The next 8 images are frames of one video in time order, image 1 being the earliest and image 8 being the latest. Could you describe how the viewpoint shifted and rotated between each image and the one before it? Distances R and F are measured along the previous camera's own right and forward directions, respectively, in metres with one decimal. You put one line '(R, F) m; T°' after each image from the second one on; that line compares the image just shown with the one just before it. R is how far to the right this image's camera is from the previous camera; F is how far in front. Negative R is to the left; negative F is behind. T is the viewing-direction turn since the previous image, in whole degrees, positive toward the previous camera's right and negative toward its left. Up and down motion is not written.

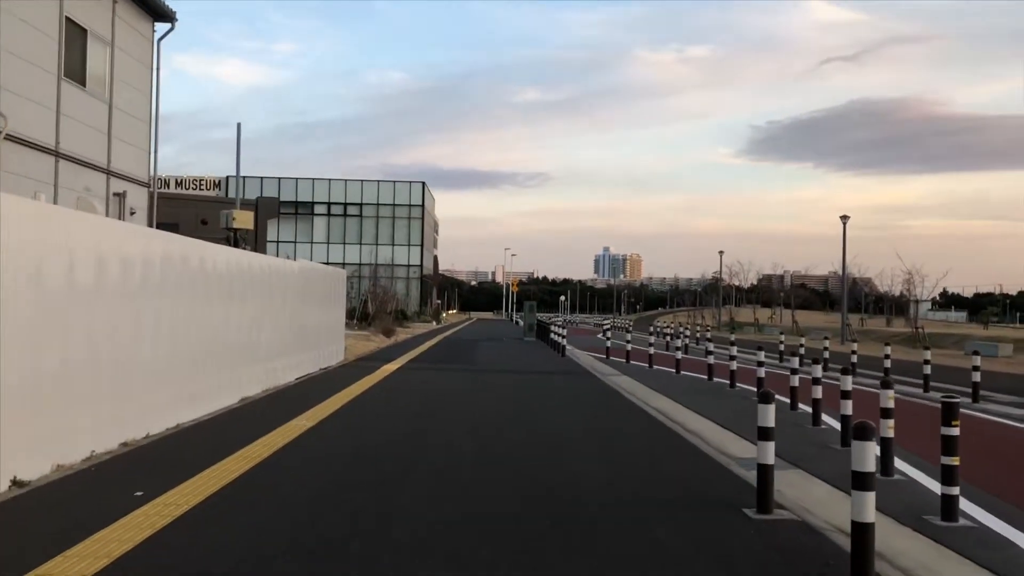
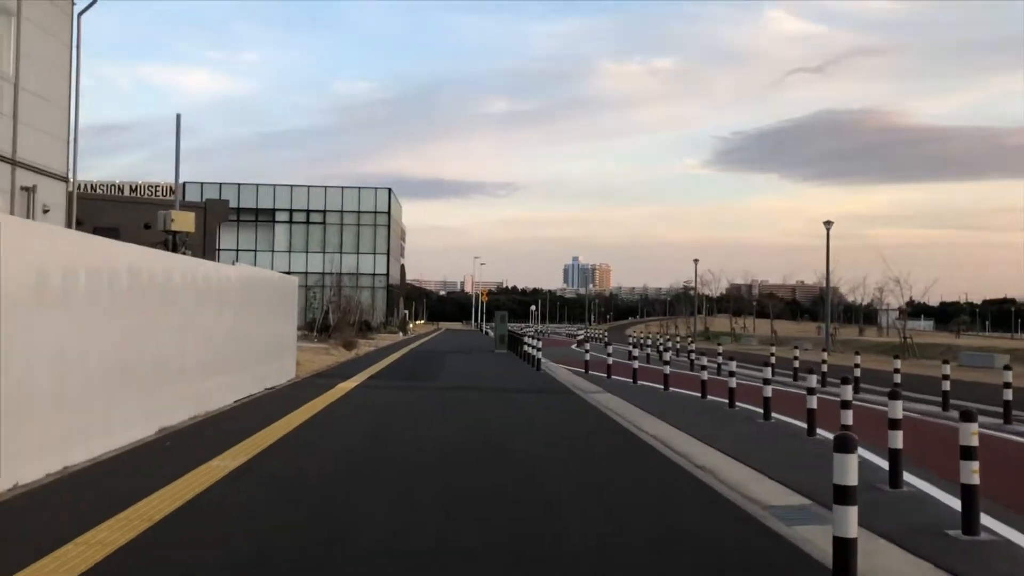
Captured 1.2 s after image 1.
(0.0, +1.8) m; +2°
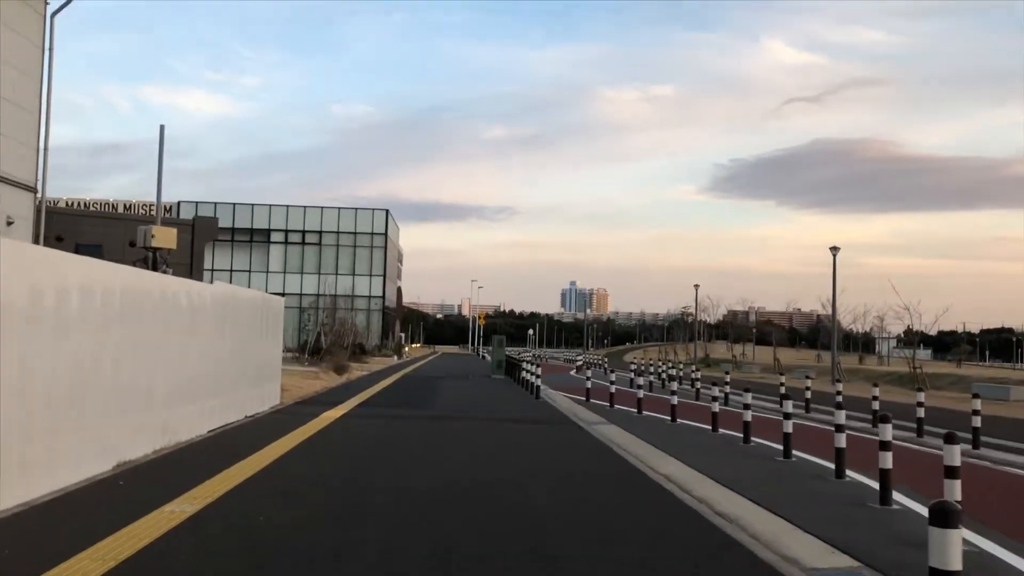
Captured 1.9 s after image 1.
(0.0, +1.0) m; 0°
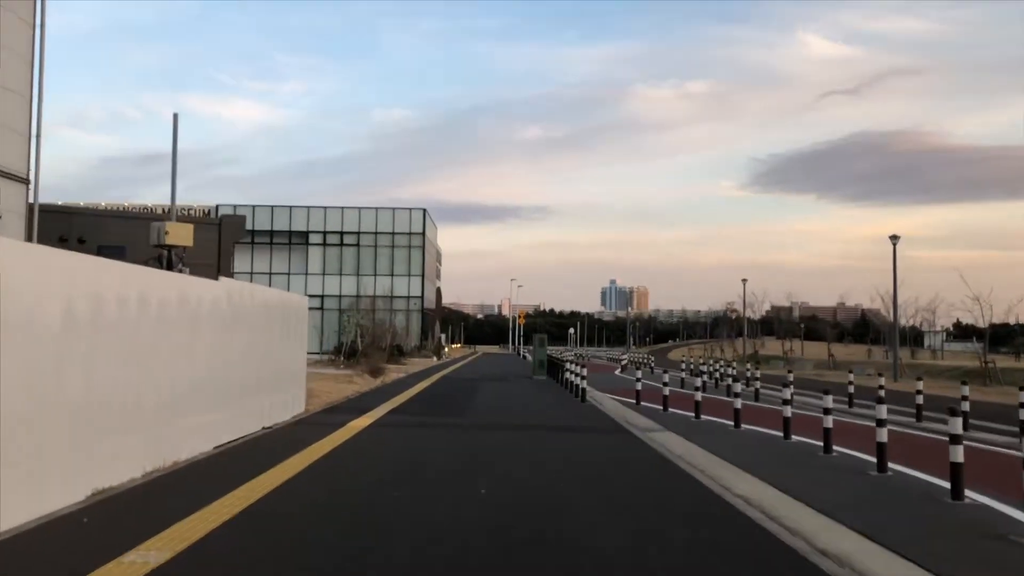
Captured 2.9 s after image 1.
(-0.1, +1.5) m; -2°
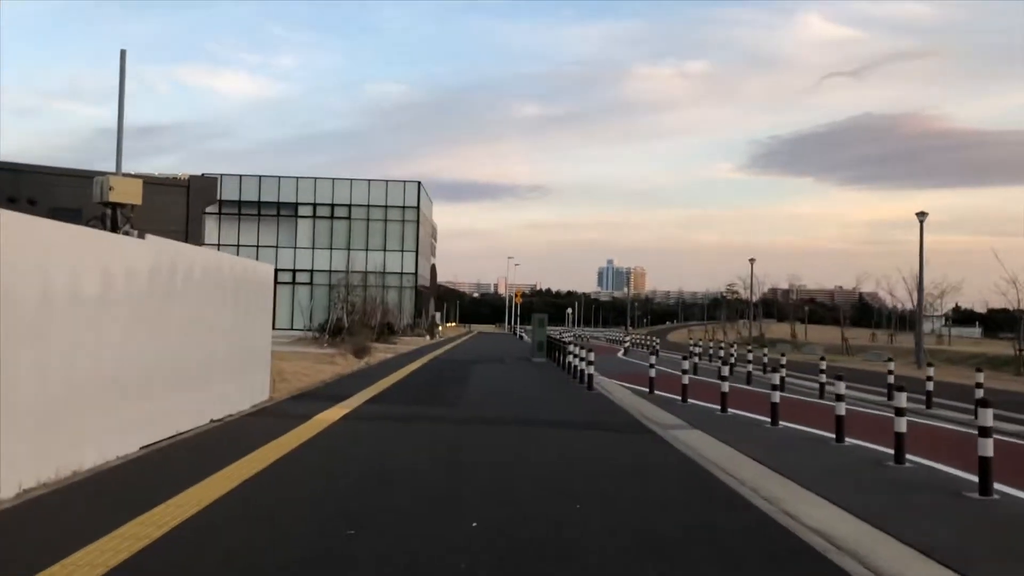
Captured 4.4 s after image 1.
(-0.1, +2.2) m; 0°
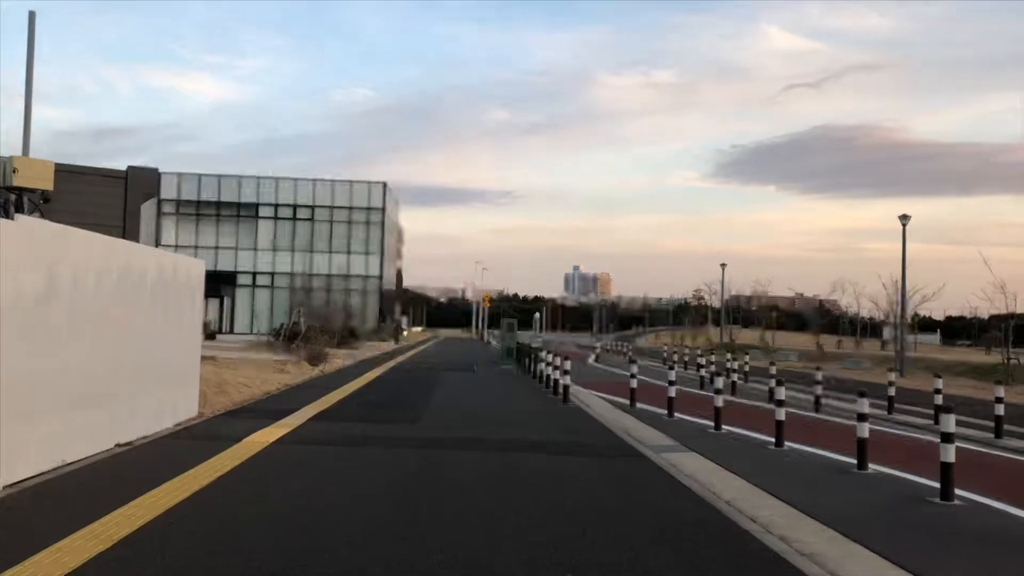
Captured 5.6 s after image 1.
(0.0, +1.7) m; +2°
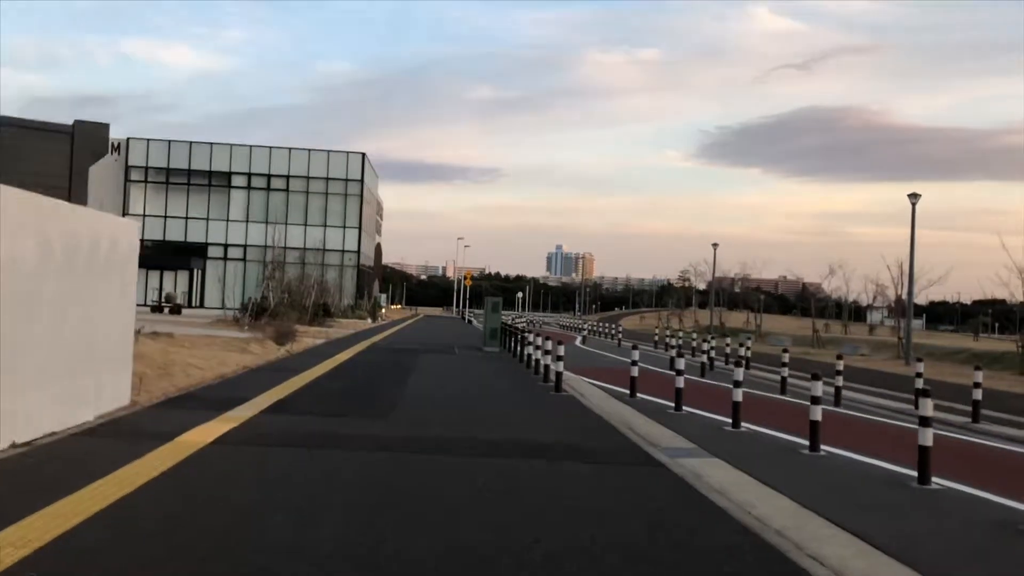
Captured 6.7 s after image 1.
(-0.1, +1.7) m; +1°
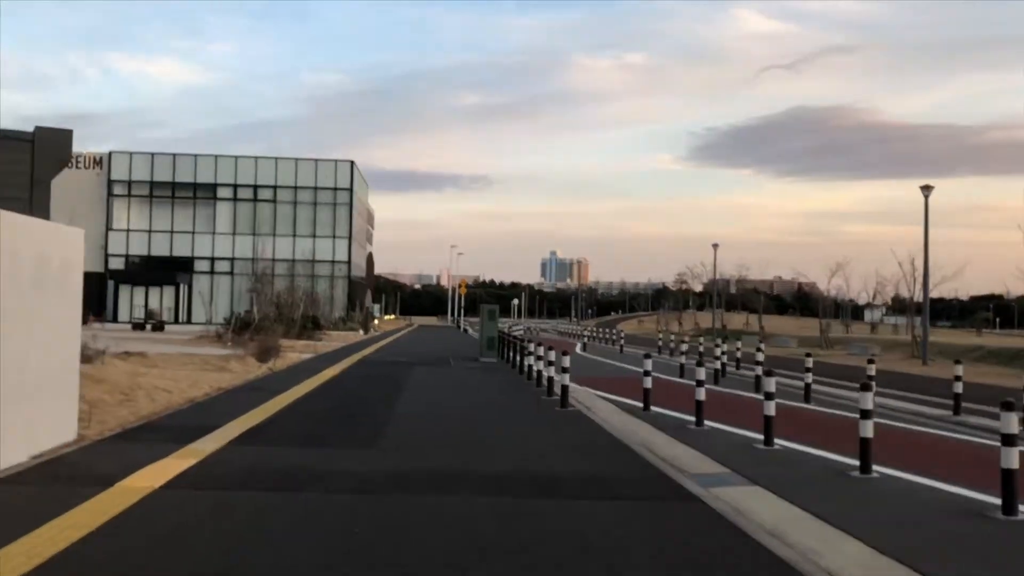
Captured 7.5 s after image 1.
(-0.1, +1.3) m; 0°
